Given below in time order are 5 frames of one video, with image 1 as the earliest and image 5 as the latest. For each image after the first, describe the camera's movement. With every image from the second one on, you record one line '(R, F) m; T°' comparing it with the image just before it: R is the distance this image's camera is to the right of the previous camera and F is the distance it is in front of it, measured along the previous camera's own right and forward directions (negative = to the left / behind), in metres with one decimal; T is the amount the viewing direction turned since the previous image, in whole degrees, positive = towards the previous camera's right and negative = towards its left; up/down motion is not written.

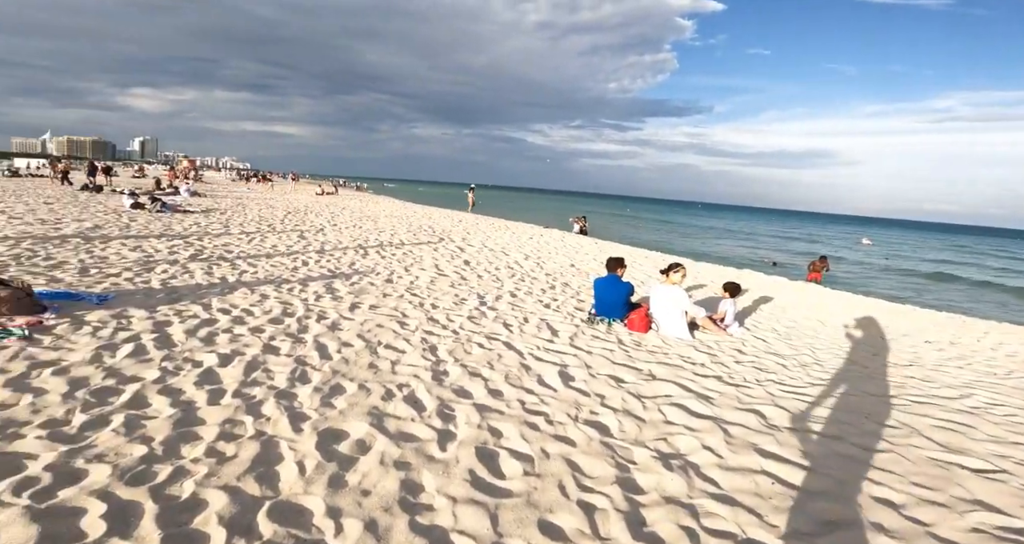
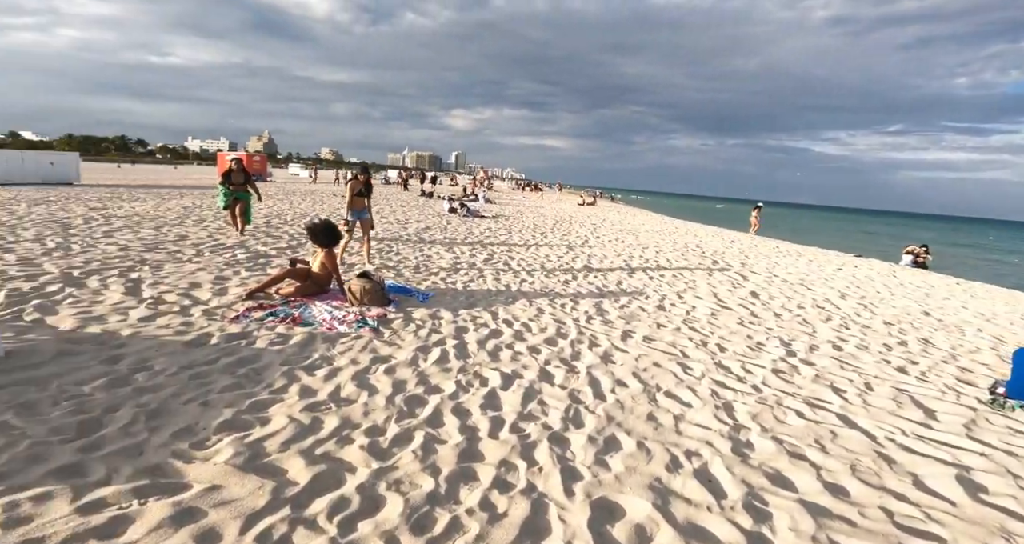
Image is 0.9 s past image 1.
(-0.4, +0.6) m; -27°
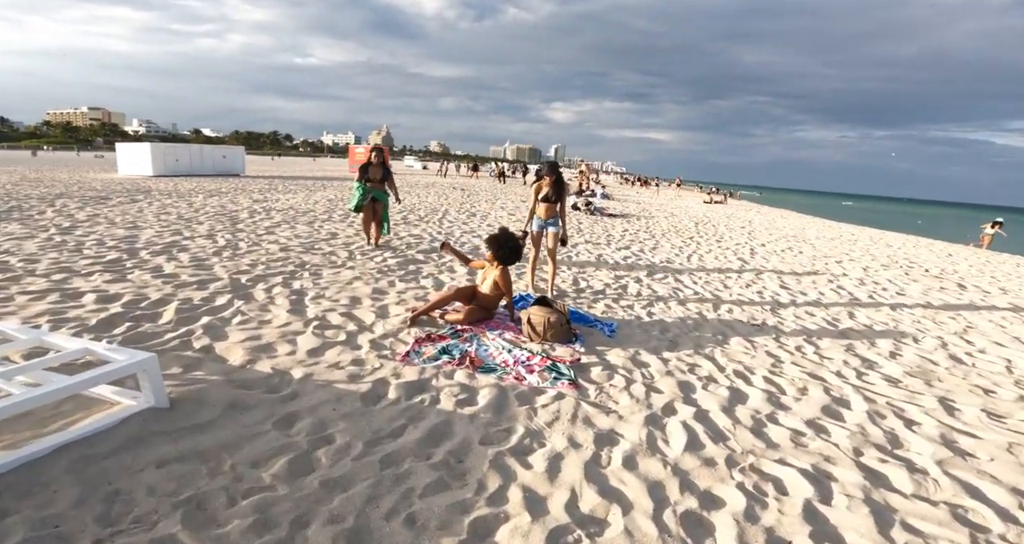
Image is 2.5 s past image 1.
(-1.0, +1.1) m; -11°
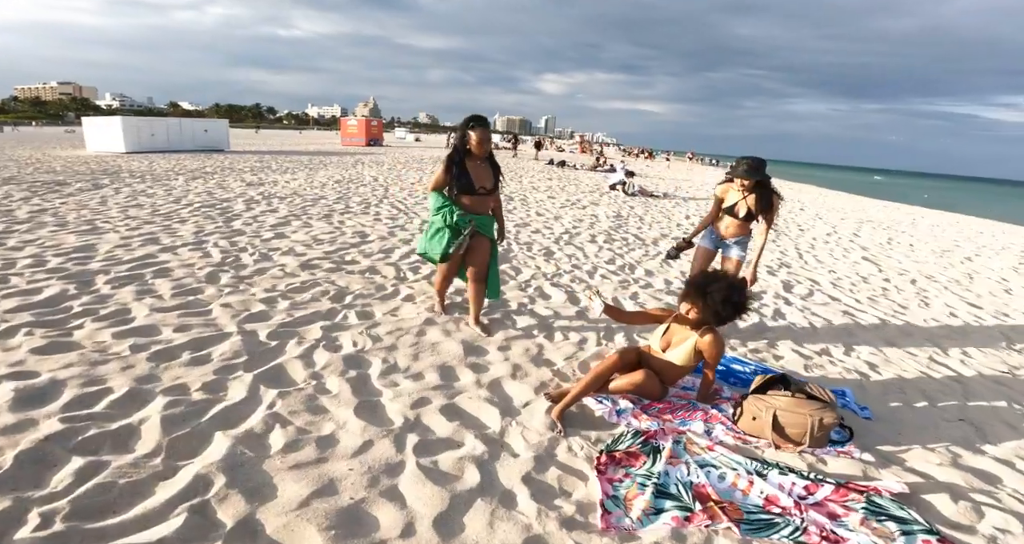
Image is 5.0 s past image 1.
(-1.2, +1.9) m; +1°
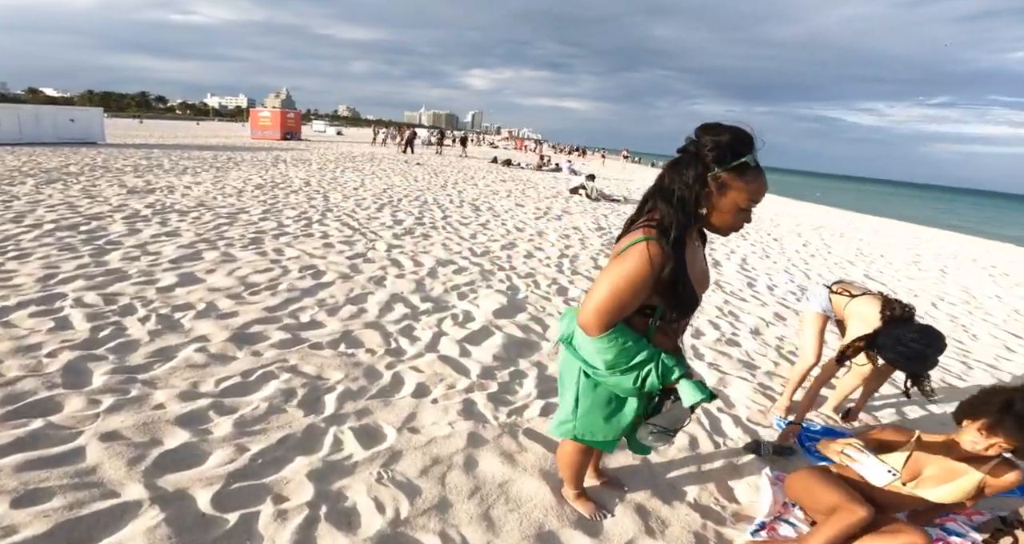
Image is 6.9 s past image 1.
(-0.7, +1.4) m; +8°
